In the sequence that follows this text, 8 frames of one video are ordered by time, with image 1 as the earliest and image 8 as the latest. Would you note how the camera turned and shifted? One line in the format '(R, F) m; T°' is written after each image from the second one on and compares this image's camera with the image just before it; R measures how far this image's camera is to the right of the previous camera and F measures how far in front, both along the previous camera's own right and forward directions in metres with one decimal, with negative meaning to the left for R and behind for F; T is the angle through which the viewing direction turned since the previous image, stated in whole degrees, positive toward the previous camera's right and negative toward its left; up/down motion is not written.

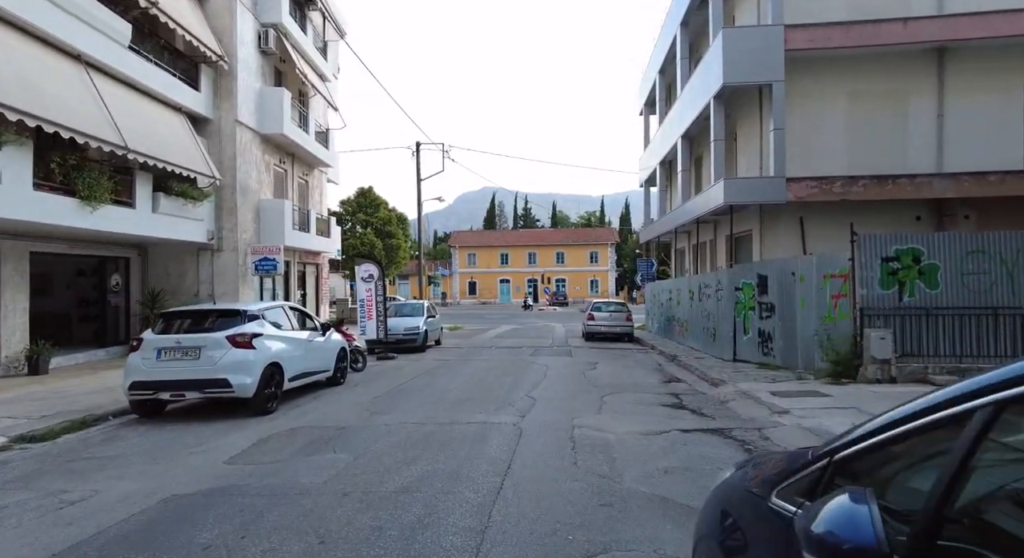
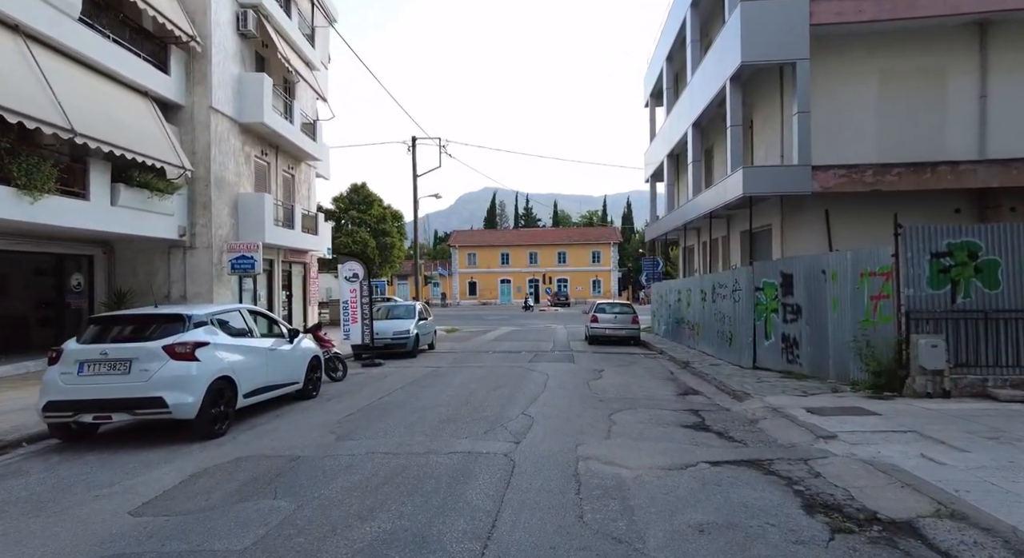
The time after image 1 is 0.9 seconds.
(+0.1, +1.4) m; 0°
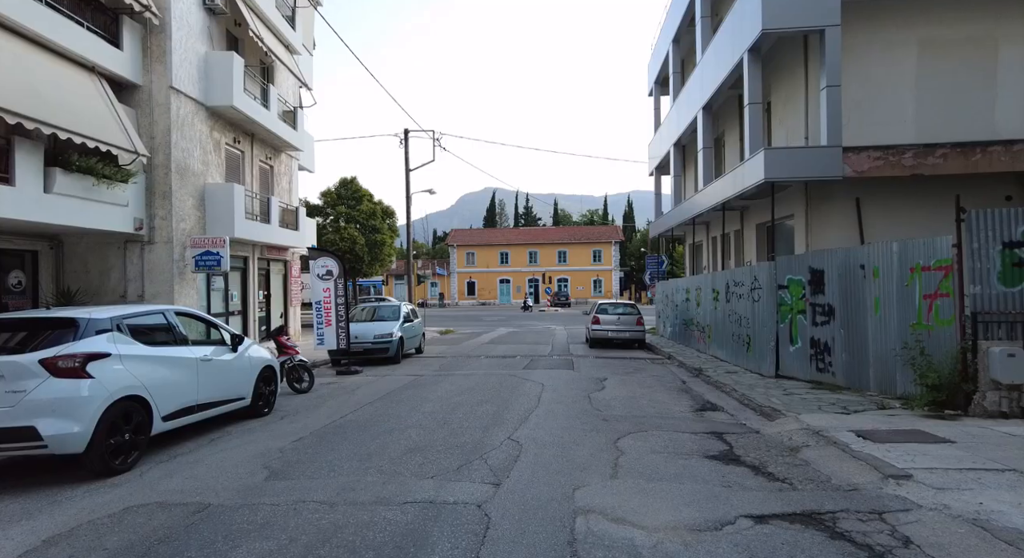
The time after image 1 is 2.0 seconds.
(+0.2, +1.7) m; 0°
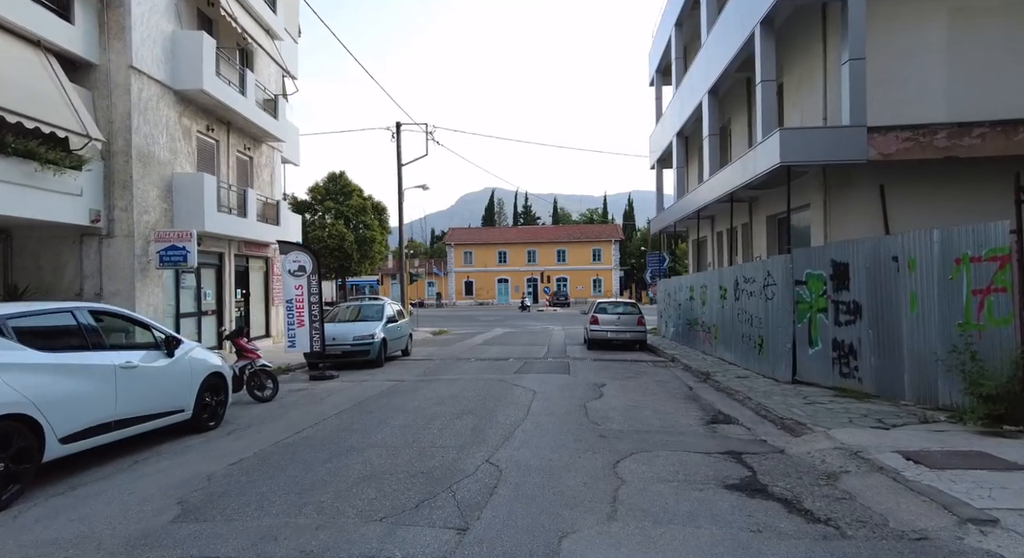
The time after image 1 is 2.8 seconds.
(+0.2, +1.2) m; 0°
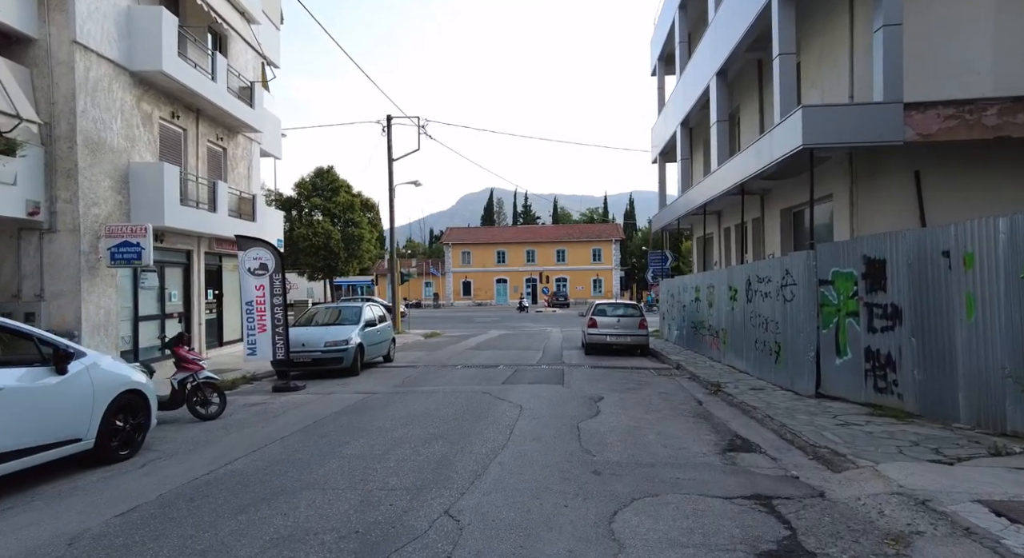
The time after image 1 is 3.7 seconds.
(+0.3, +1.4) m; 0°
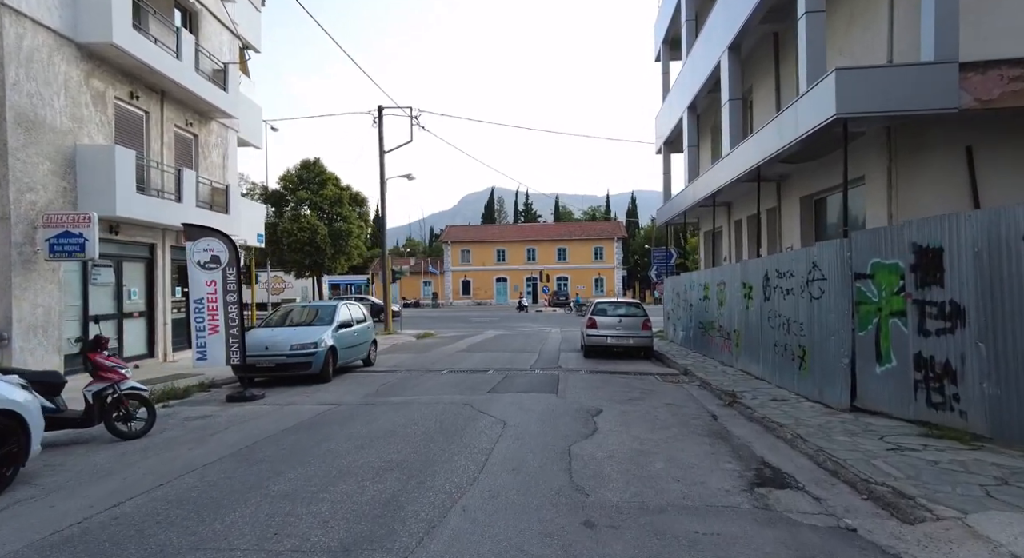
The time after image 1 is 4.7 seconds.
(+0.3, +1.5) m; 0°
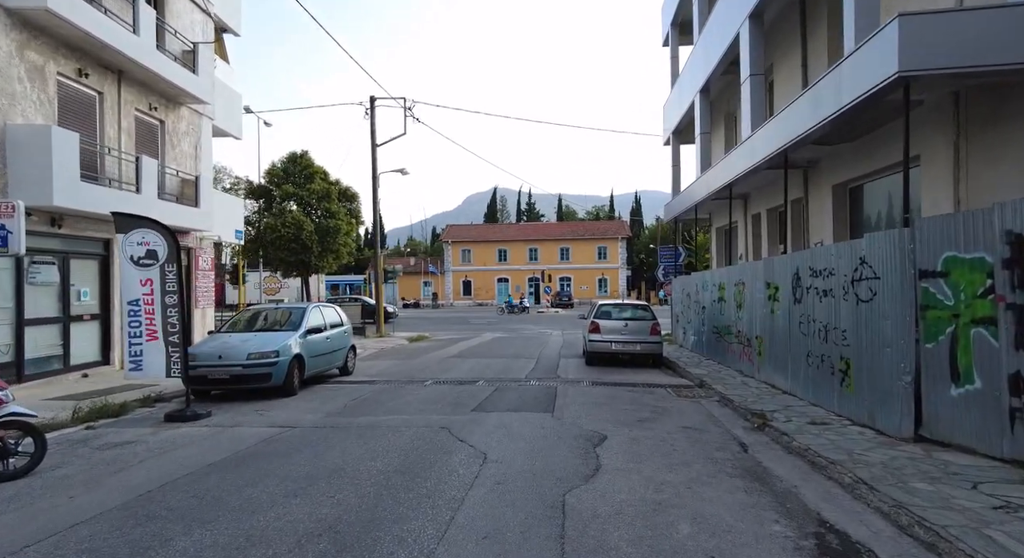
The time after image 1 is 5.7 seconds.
(+0.2, +1.6) m; 0°
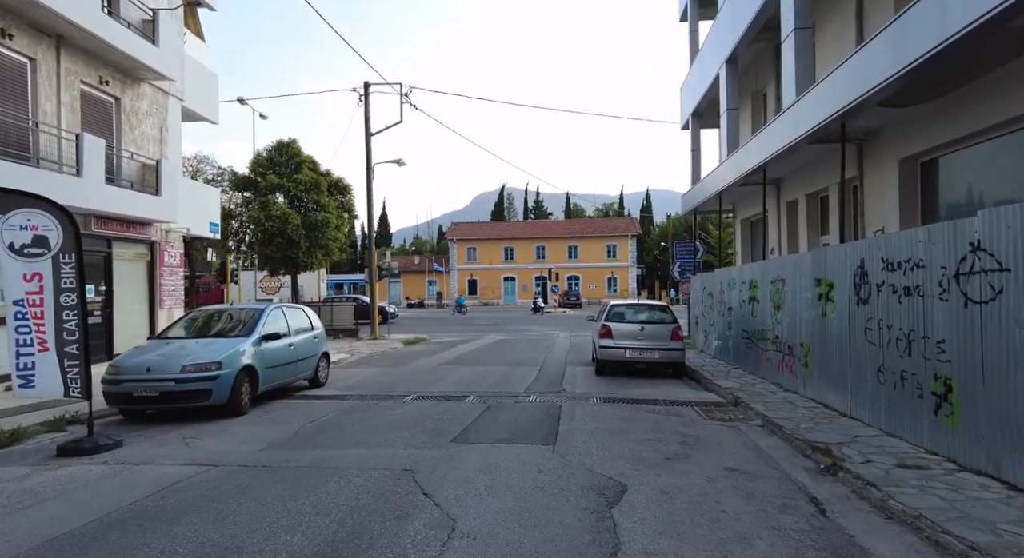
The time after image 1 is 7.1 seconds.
(+0.2, +2.1) m; -1°
